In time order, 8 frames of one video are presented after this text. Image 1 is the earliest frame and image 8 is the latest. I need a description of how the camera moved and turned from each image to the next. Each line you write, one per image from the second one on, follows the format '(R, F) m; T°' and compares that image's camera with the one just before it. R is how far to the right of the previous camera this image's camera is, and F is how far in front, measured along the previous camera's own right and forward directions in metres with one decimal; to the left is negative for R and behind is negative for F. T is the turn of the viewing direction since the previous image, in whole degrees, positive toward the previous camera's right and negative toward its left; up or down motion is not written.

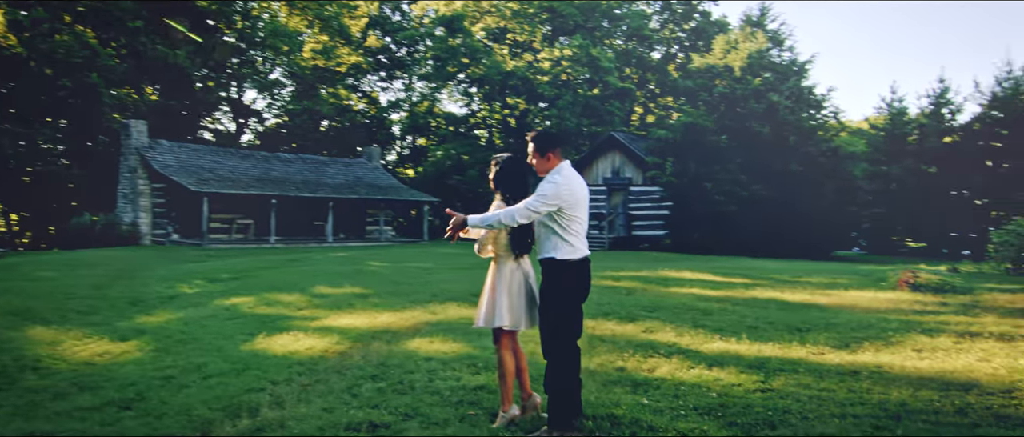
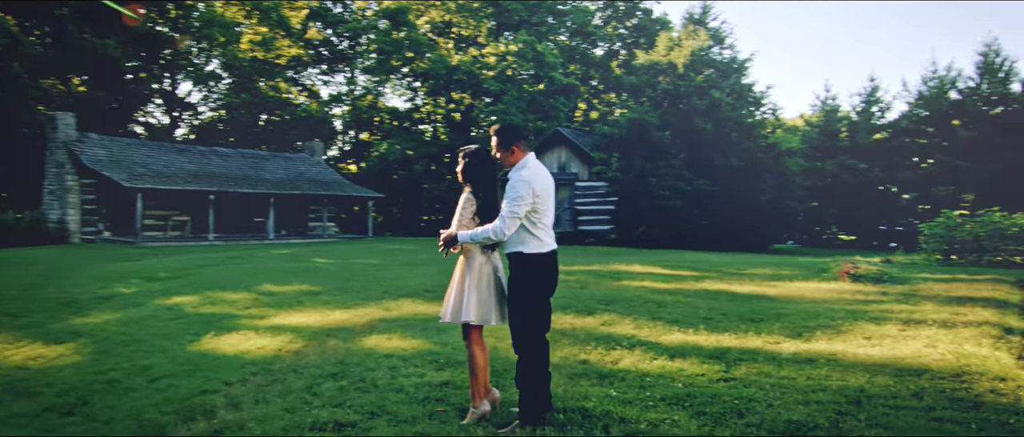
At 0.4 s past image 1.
(-0.2, 0.0) m; +4°
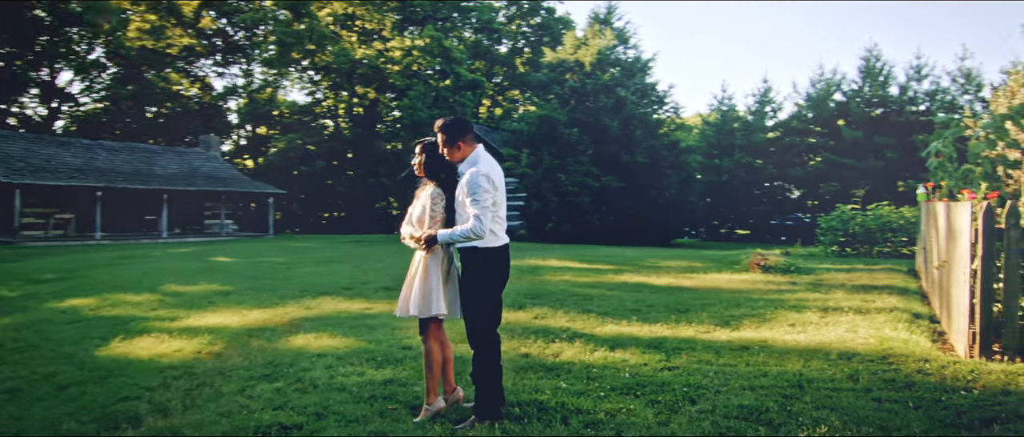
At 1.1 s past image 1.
(-0.3, +0.1) m; +7°
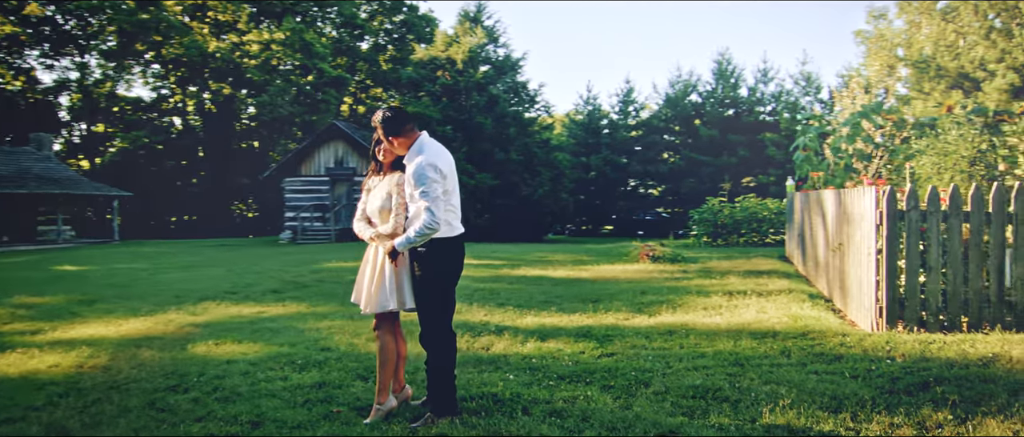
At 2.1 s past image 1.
(-0.5, +0.2) m; +10°
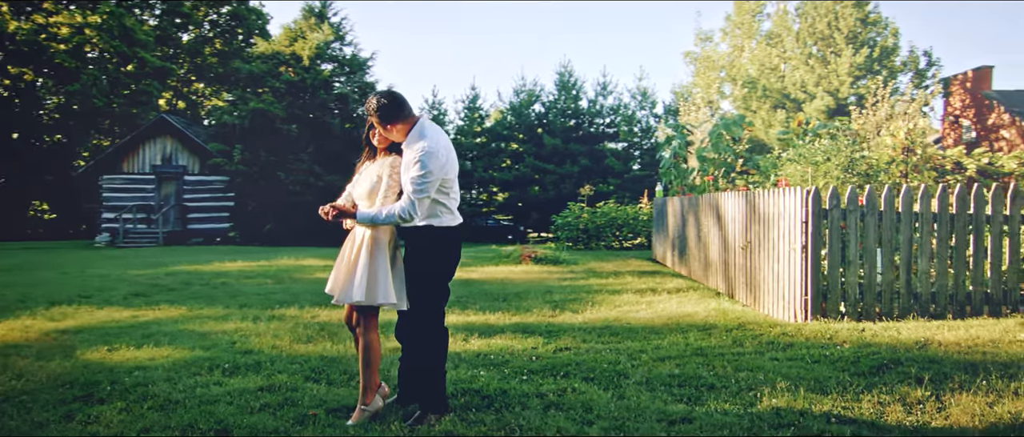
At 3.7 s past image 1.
(-0.9, +0.2) m; +13°
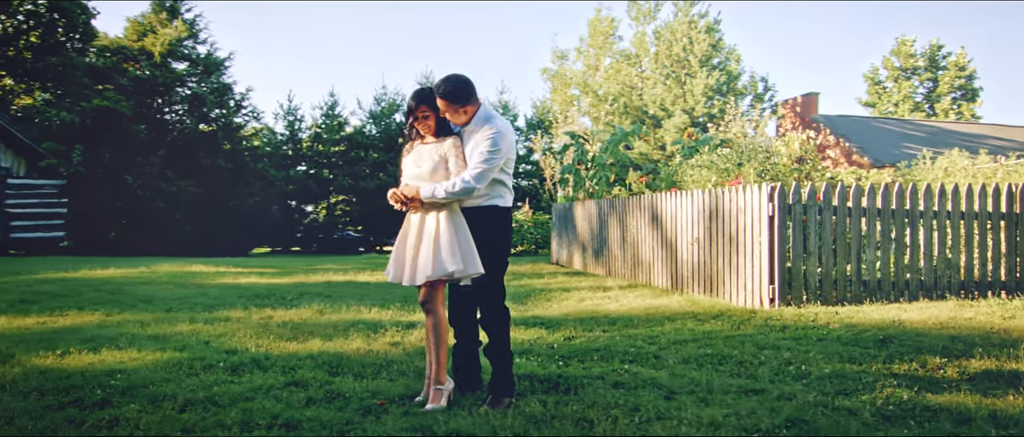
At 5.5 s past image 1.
(-1.3, +0.1) m; +12°
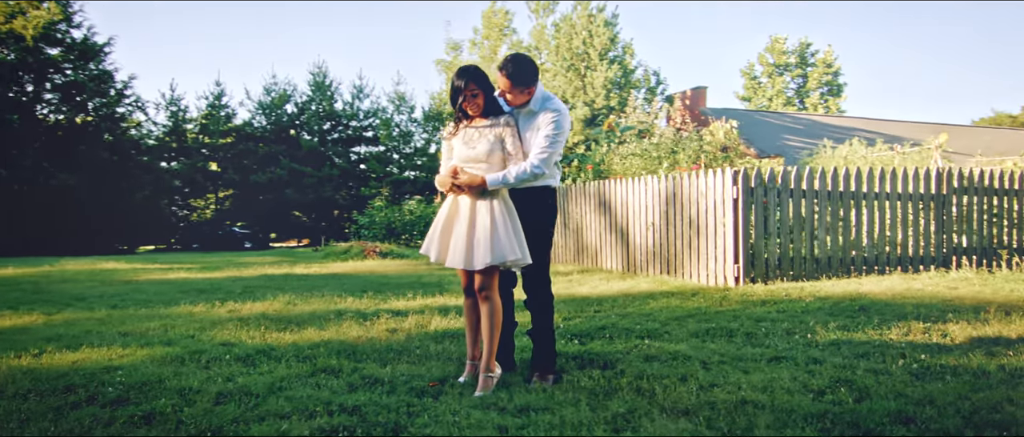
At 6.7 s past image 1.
(-0.9, 0.0) m; +9°
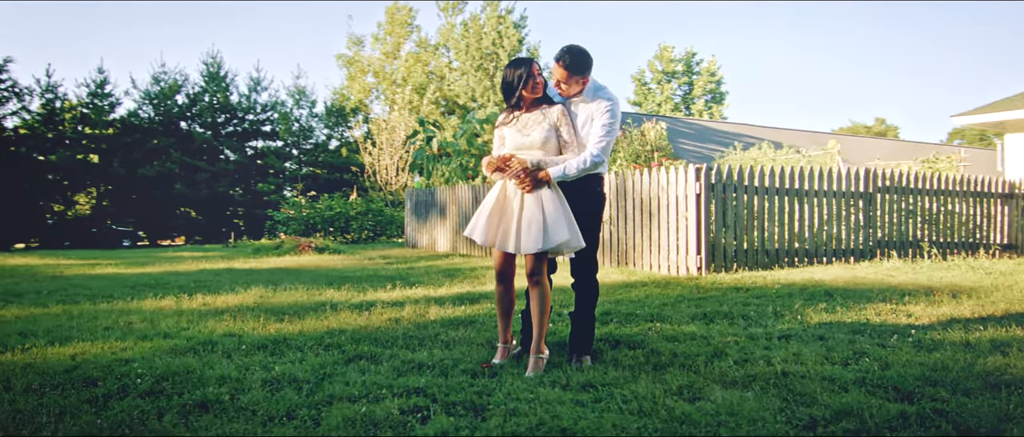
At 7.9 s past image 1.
(-0.9, -0.1) m; +9°
